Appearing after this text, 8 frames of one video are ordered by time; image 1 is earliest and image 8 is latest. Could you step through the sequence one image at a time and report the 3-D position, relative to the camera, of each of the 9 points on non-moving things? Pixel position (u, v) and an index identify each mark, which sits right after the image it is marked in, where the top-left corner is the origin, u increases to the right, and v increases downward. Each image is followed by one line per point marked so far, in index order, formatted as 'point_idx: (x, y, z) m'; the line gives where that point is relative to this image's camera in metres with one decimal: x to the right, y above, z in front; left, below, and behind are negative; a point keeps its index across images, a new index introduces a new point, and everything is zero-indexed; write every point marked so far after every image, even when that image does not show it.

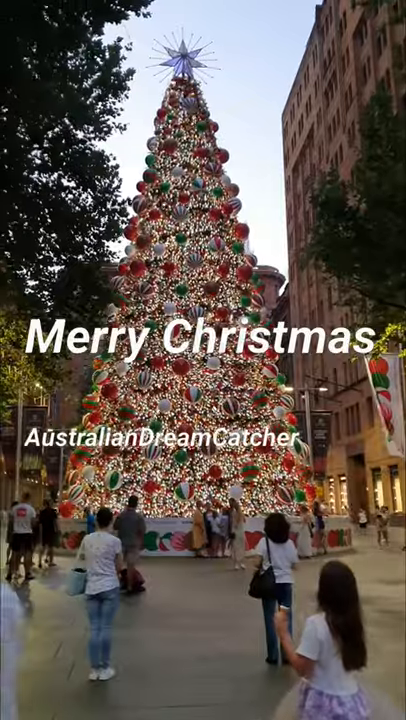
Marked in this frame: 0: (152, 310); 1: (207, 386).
0: (-1.4, +1.5, +19.4) m
1: (+0.1, -0.6, +18.9) m
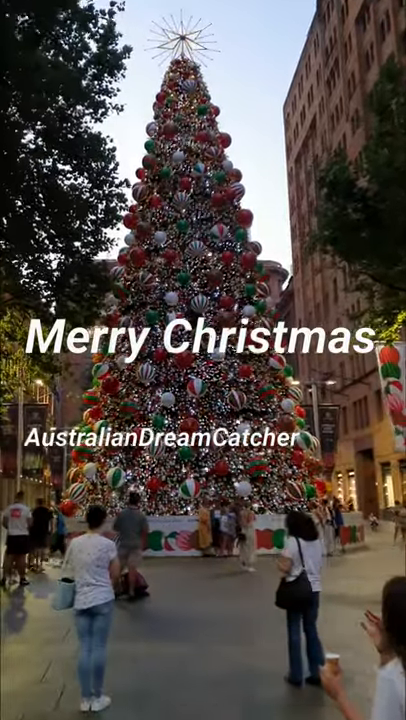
0: (-1.3, +1.7, +18.8) m
1: (+0.3, -0.4, +18.3) m
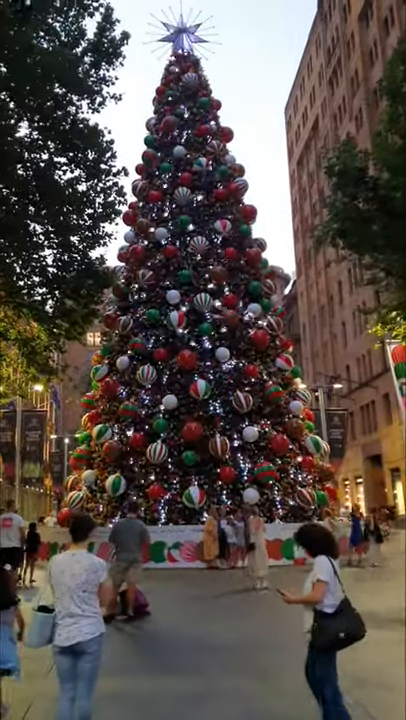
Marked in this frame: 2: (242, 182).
0: (-1.3, +1.6, +18.1) m
1: (+0.4, -0.4, +17.6) m
2: (+1.1, +4.9, +18.9) m
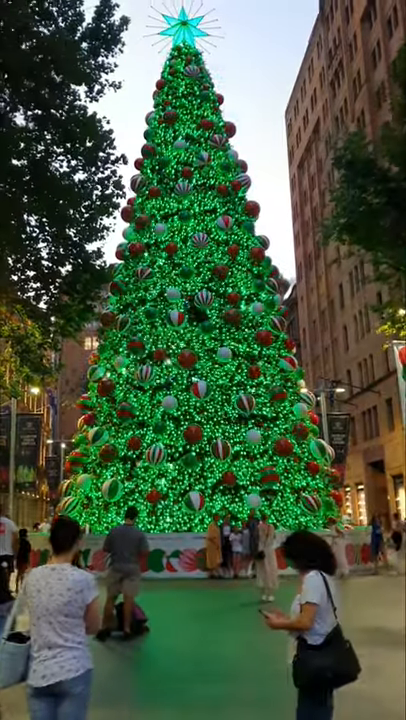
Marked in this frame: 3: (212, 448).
0: (-1.3, +1.6, +17.5) m
1: (+0.4, -0.5, +17.0) m
2: (+1.1, +4.9, +18.4) m
3: (+0.2, -2.0, +15.9) m
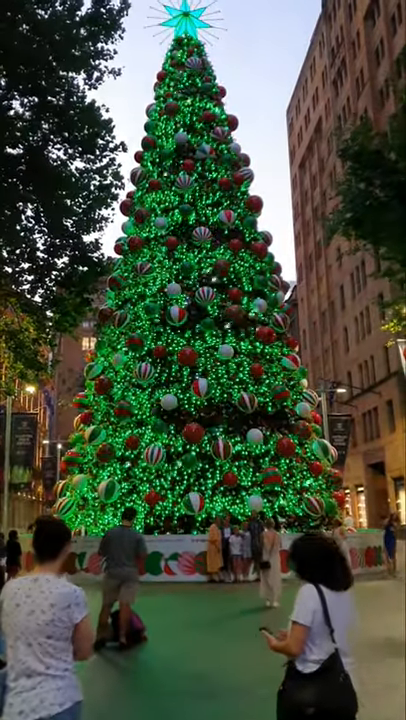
0: (-1.2, +1.7, +17.1) m
1: (+0.4, -0.4, +16.6) m
2: (+1.1, +4.9, +18.0) m
3: (+0.2, -2.0, +15.5) m
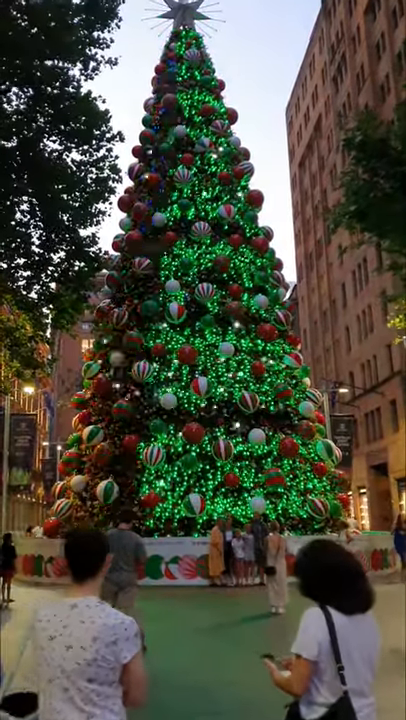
0: (-1.2, +1.7, +16.8) m
1: (+0.4, -0.4, +16.2) m
2: (+1.1, +4.9, +17.6) m
3: (+0.2, -2.0, +15.2) m
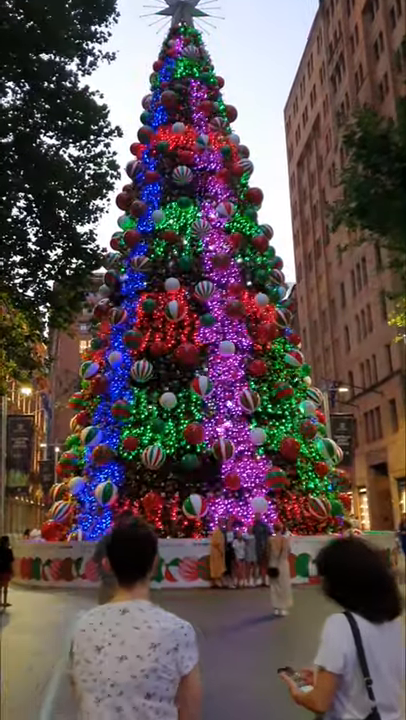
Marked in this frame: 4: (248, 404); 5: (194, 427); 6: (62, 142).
0: (-1.3, +1.7, +16.6) m
1: (+0.4, -0.4, +16.0) m
2: (+1.1, +5.0, +17.5) m
3: (+0.2, -1.9, +15.0) m
4: (+1.0, -1.0, +15.3) m
5: (-0.2, -1.5, +14.9) m
6: (-2.4, +3.7, +11.6) m
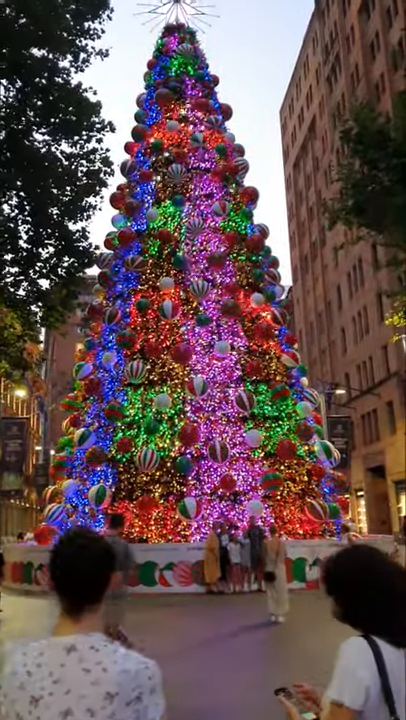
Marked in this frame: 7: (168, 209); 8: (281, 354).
0: (-1.4, +1.7, +16.4) m
1: (+0.3, -0.4, +15.8) m
2: (+1.0, +4.9, +17.3) m
3: (+0.1, -2.0, +14.8) m
4: (+0.9, -1.0, +15.1) m
5: (-0.3, -1.5, +14.7) m
6: (-2.5, +3.6, +11.3) m
7: (-0.8, +3.7, +16.8) m
8: (+1.9, +0.1, +16.5) m
